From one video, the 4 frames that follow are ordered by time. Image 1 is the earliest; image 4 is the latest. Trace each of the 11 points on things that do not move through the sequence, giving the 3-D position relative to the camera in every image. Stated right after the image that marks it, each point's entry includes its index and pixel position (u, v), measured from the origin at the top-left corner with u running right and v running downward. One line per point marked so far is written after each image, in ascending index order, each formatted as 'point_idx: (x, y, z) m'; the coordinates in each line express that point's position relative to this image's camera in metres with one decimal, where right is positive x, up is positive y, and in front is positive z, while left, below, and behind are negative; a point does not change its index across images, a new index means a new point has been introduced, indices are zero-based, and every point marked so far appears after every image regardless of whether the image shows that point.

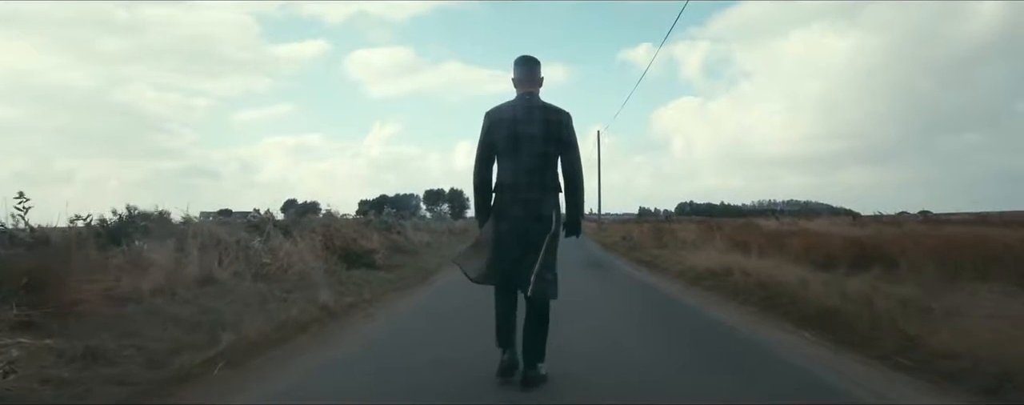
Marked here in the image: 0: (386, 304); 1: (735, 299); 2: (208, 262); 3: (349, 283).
0: (-1.9, -1.6, +14.8) m
1: (+2.9, -1.3, +12.6) m
2: (-4.4, -0.8, +14.1) m
3: (-2.7, -1.4, +16.0) m
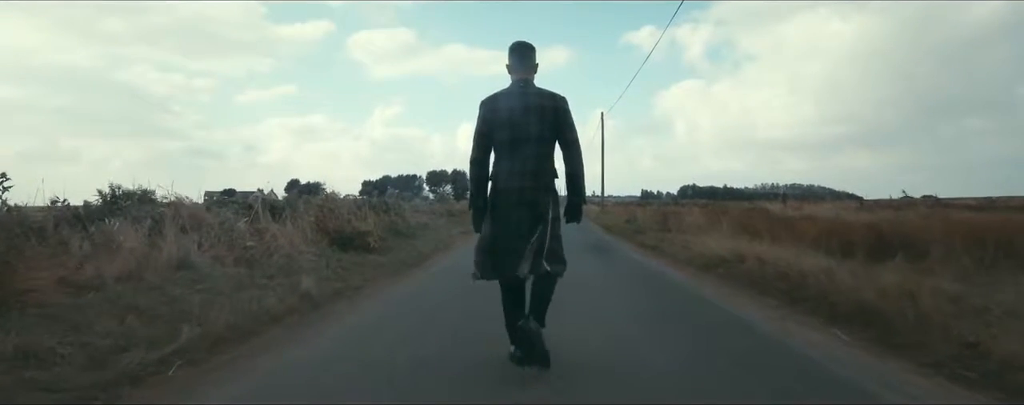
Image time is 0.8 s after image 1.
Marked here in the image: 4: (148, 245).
0: (-1.9, -1.3, +13.9) m
1: (+2.9, -1.1, +11.6) m
2: (-4.5, -0.6, +13.2) m
3: (-2.7, -1.0, +15.1) m
4: (-4.7, -0.6, +12.4) m
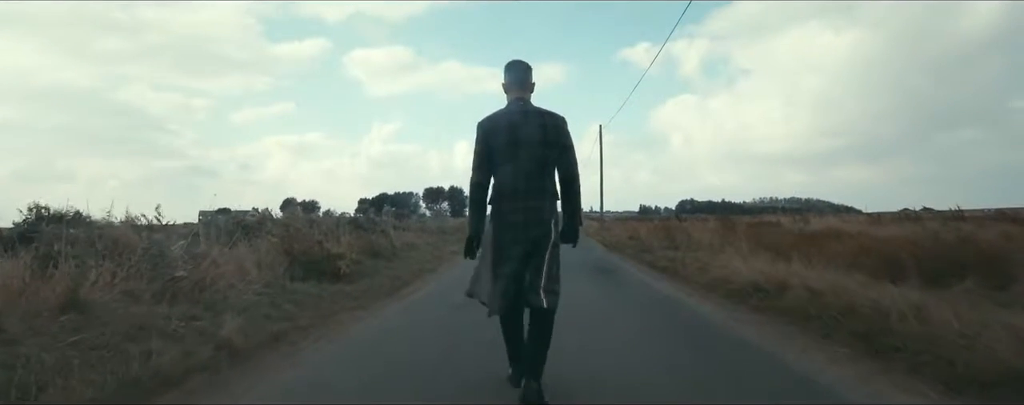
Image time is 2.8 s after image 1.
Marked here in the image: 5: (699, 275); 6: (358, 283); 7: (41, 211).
0: (-2.1, -1.5, +11.2) m
1: (+2.8, -1.2, +8.9) m
2: (-4.6, -0.8, +10.5) m
3: (-2.9, -1.3, +12.4) m
4: (-4.9, -0.8, +9.7) m
5: (+3.5, -1.4, +18.2) m
6: (-2.7, -1.4, +17.1) m
7: (-8.1, -0.1, +16.5) m
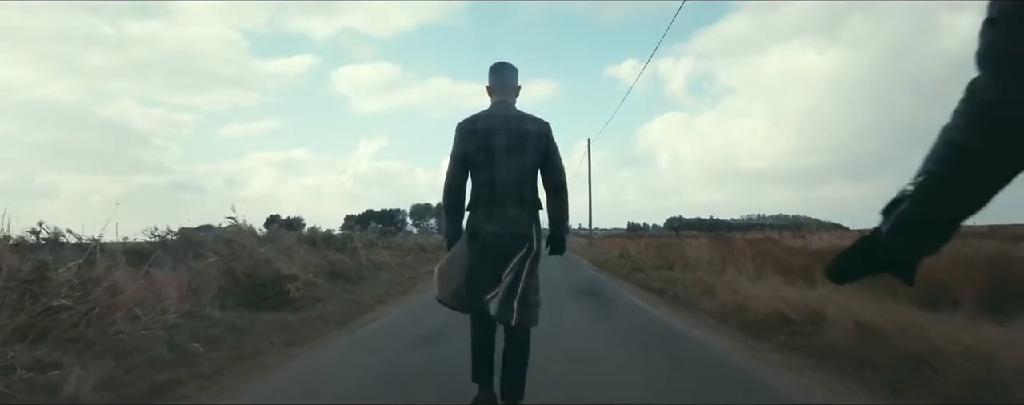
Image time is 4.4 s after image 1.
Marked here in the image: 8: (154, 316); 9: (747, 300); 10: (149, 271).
0: (-2.4, -1.6, +8.7) m
1: (+2.5, -1.3, +6.5) m
2: (-4.9, -0.9, +8.0) m
3: (-3.2, -1.4, +9.9) m
4: (-5.2, -0.8, +7.2) m
5: (+3.1, -1.6, +15.8) m
6: (-3.1, -1.6, +14.6) m
7: (-8.5, -0.3, +13.9) m
8: (-4.0, -1.3, +10.7) m
9: (+3.3, -1.4, +13.5) m
10: (-5.0, -0.9, +13.1) m
